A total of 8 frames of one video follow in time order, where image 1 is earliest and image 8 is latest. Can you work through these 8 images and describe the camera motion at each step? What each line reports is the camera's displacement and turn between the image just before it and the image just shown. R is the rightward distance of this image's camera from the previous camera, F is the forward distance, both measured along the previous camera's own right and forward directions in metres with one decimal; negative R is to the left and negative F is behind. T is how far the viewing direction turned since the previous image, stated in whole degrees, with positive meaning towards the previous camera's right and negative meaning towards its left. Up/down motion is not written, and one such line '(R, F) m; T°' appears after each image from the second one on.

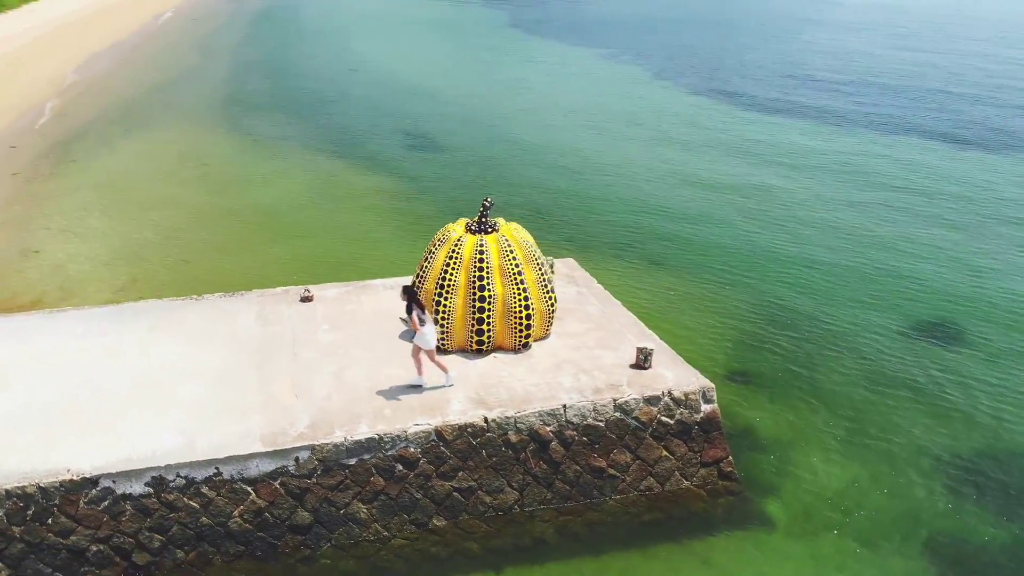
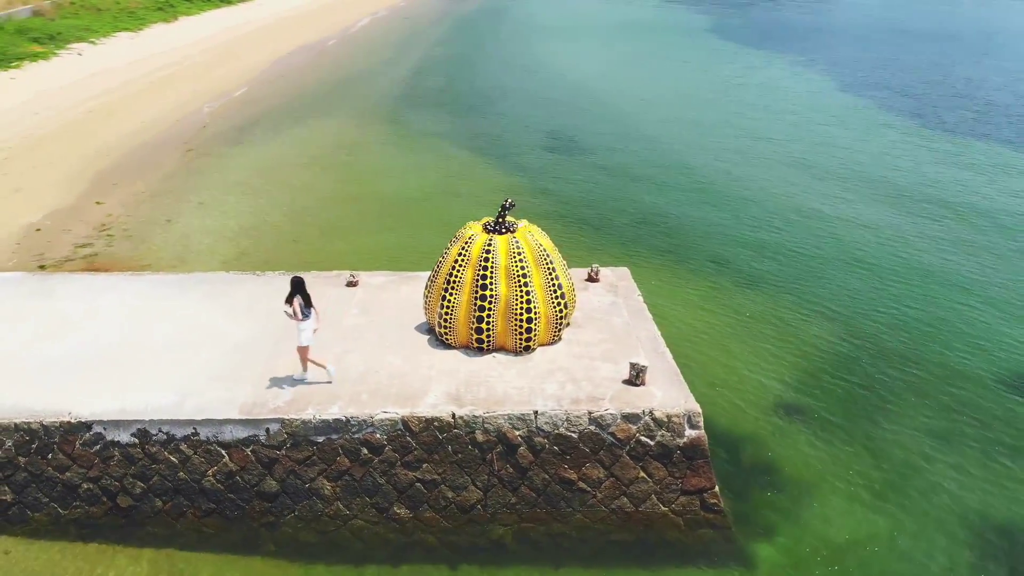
(+2.0, +0.2) m; -13°
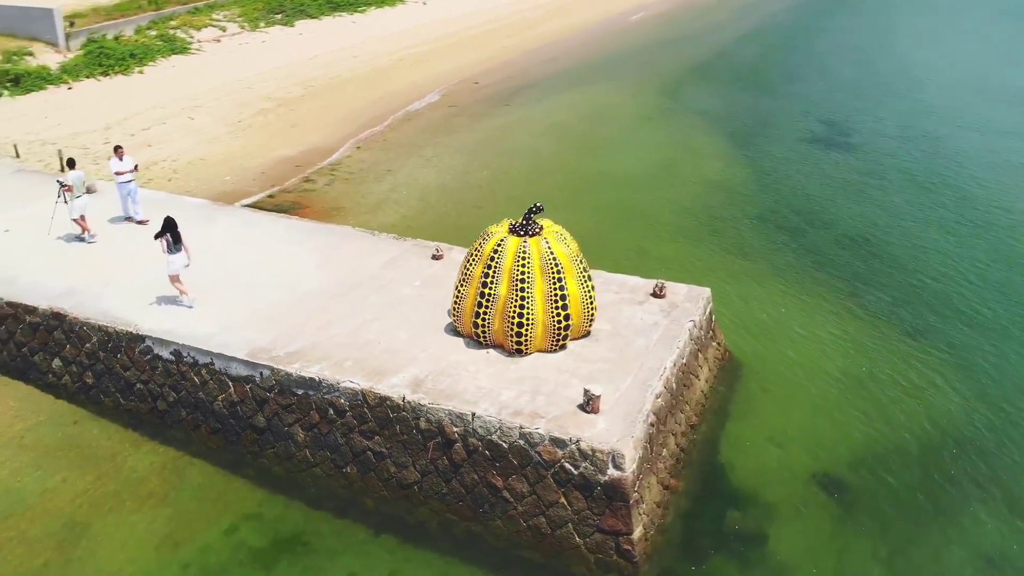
(+3.6, +0.5) m; -23°
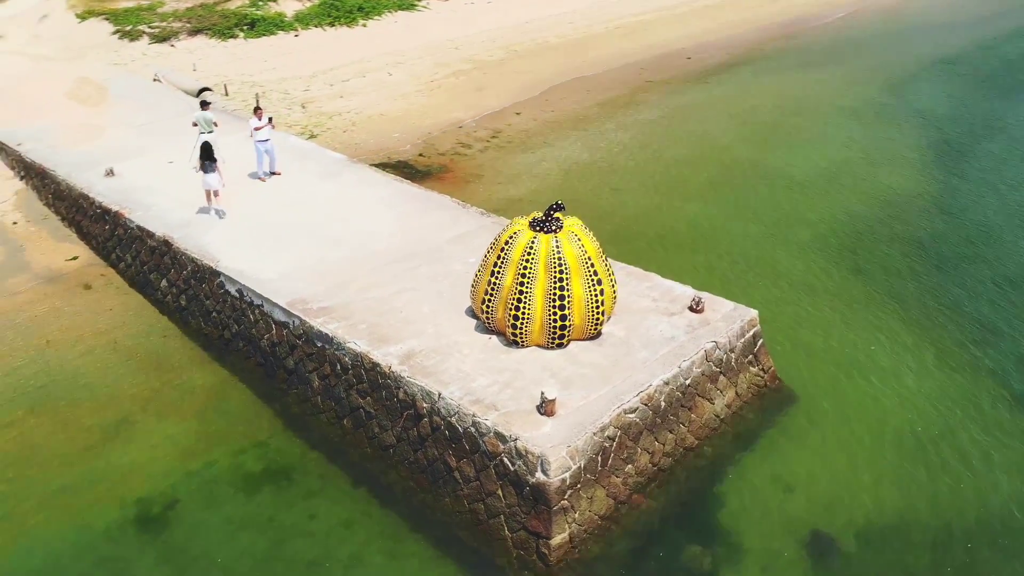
(+2.8, +0.1) m; -17°
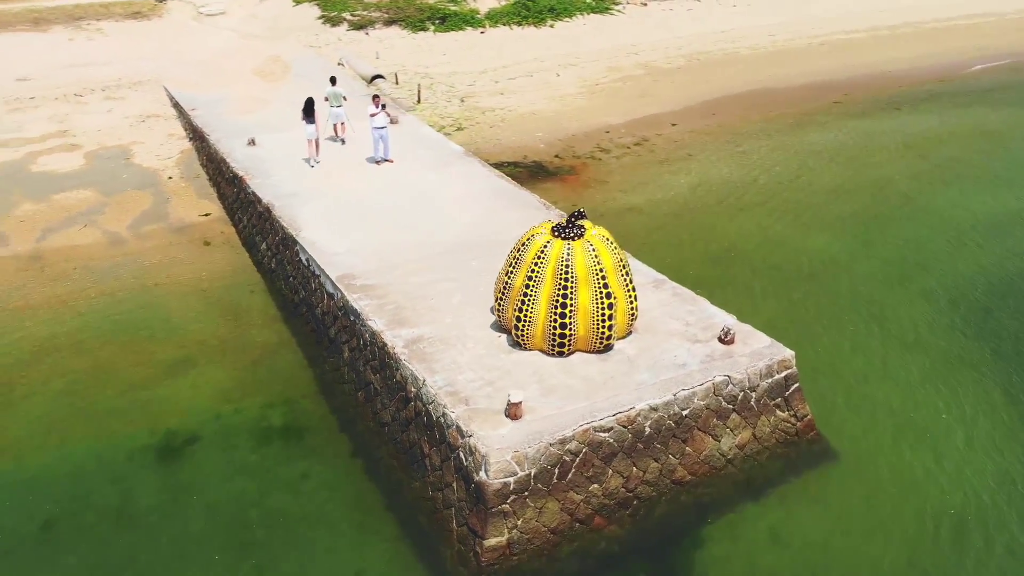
(+2.5, +0.3) m; -15°
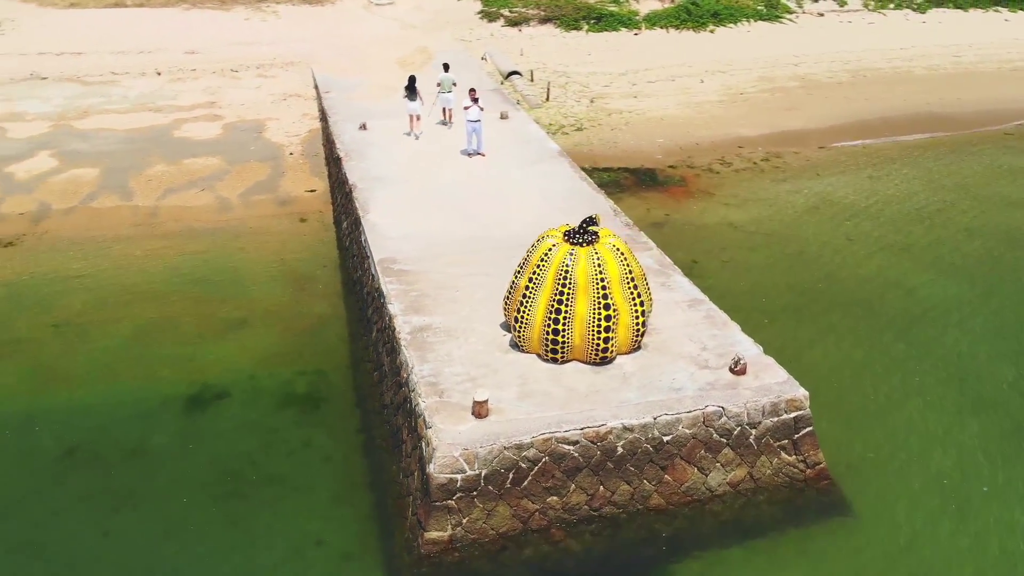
(+2.2, +0.3) m; -13°
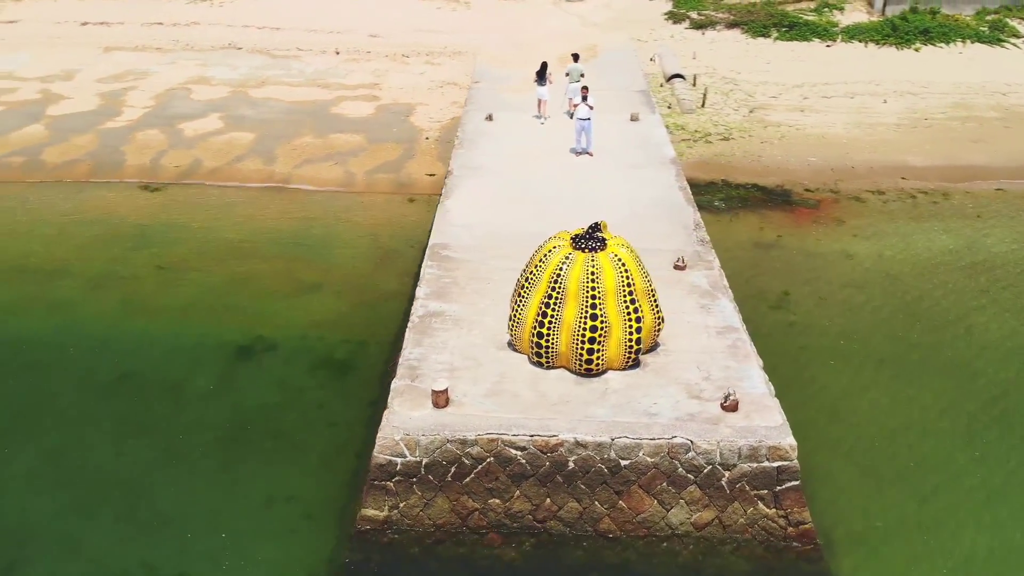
(+2.6, +0.5) m; -16°
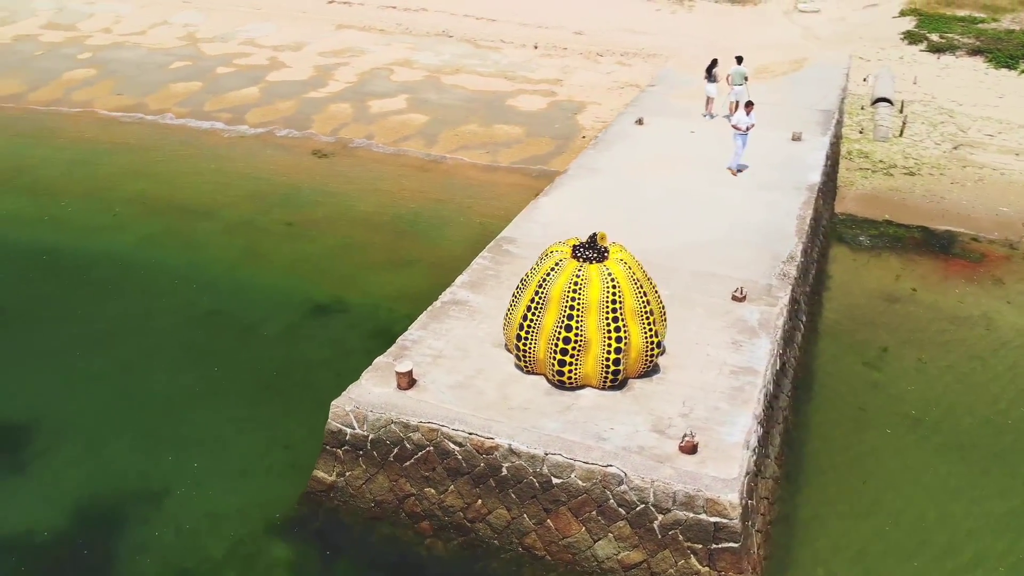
(+2.9, +0.6) m; -18°
